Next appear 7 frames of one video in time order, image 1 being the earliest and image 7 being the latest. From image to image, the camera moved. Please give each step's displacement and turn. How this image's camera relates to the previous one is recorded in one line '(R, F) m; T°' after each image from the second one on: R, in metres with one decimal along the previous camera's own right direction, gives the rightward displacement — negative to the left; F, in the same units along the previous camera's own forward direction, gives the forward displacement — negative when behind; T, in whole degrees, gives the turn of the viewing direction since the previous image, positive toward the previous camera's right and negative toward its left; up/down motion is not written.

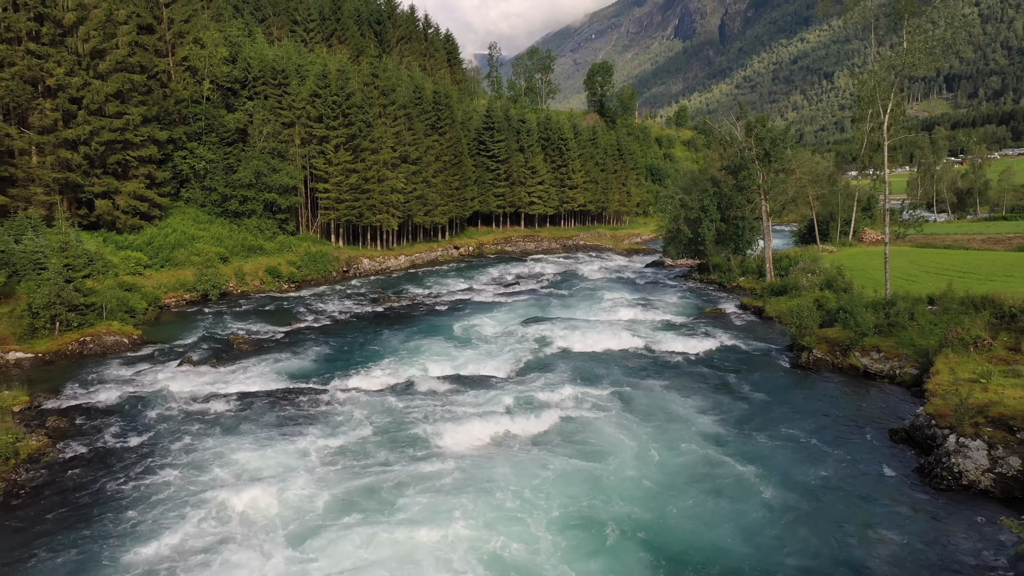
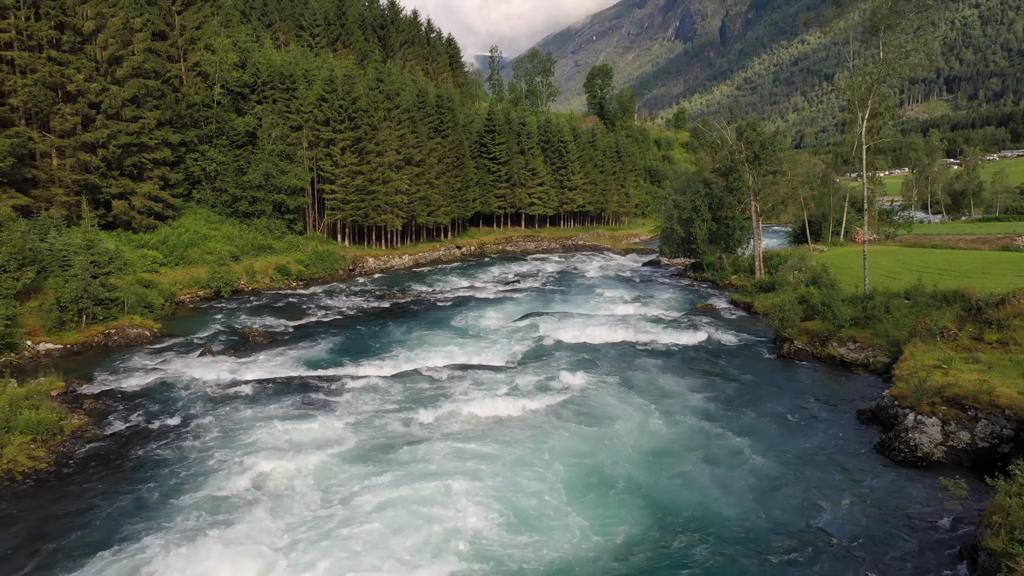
(0.0, -1.5) m; 0°
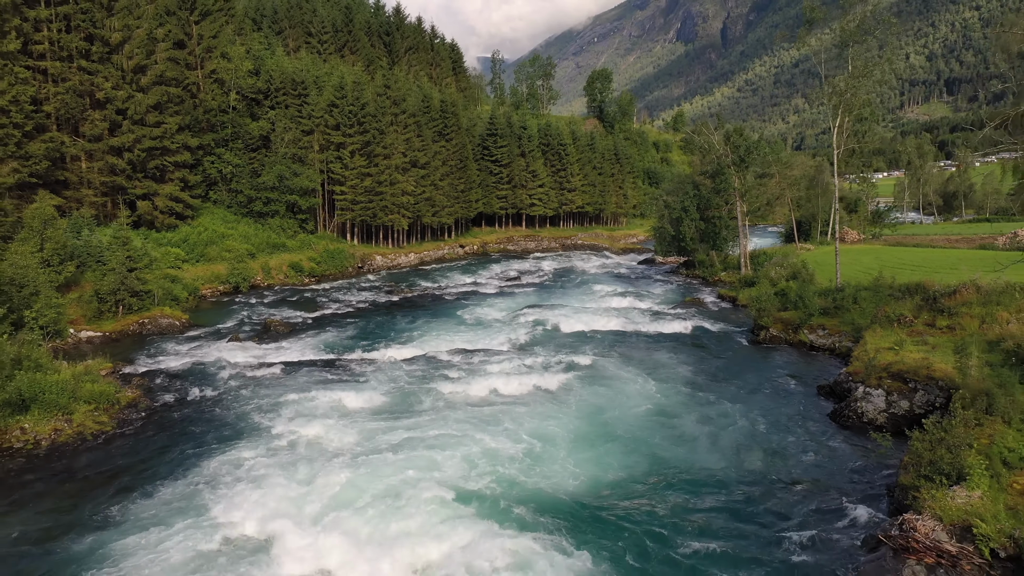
(0.0, -2.3) m; 0°
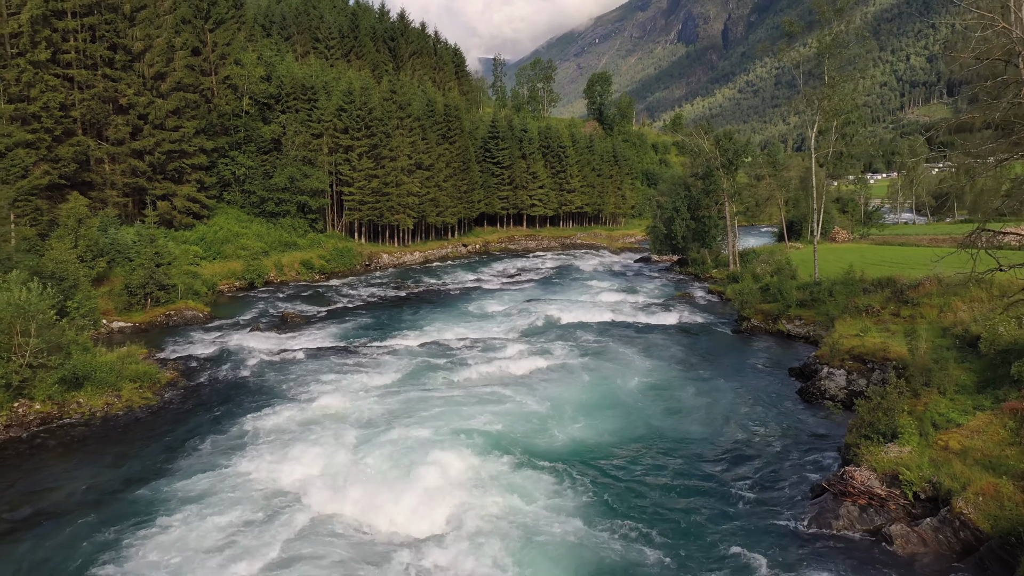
(0.0, -2.1) m; 0°
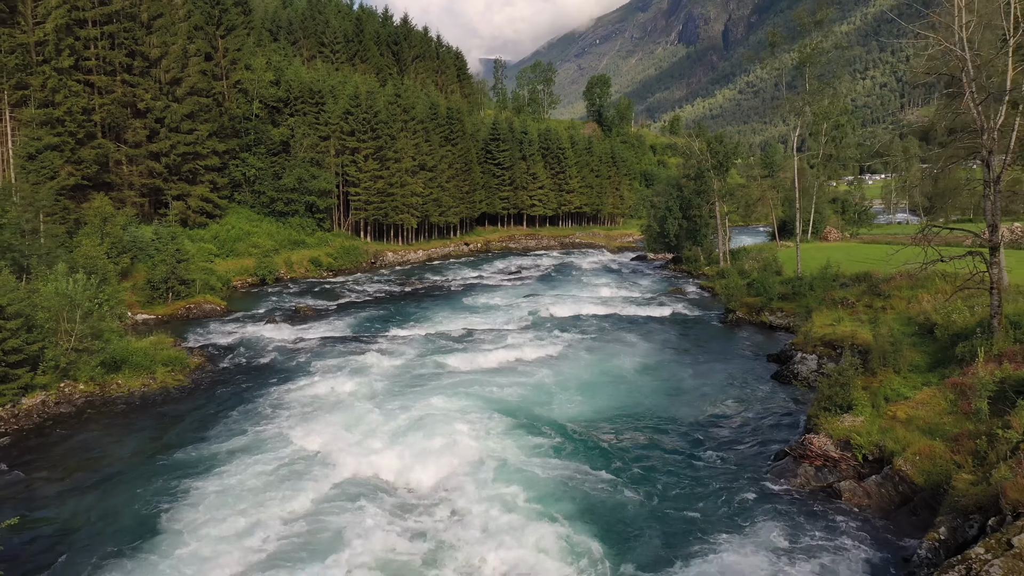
(0.0, -1.8) m; 0°
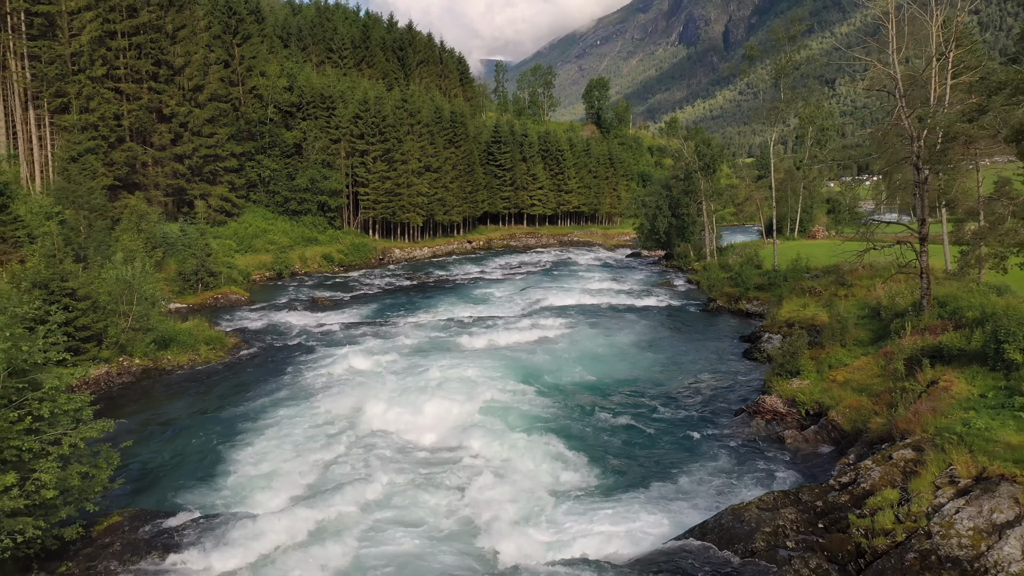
(0.0, -2.9) m; 0°
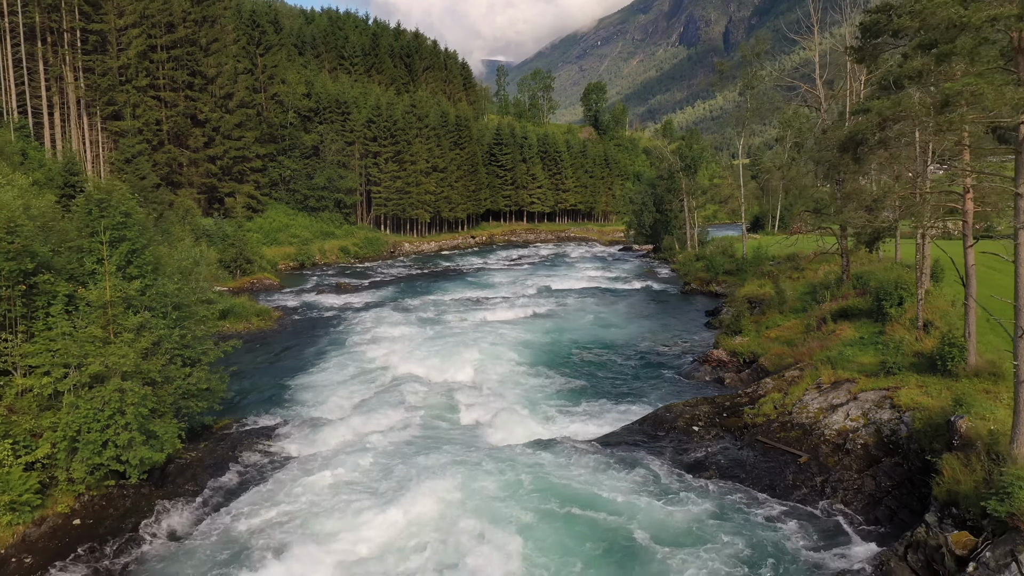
(0.0, -4.8) m; 0°
